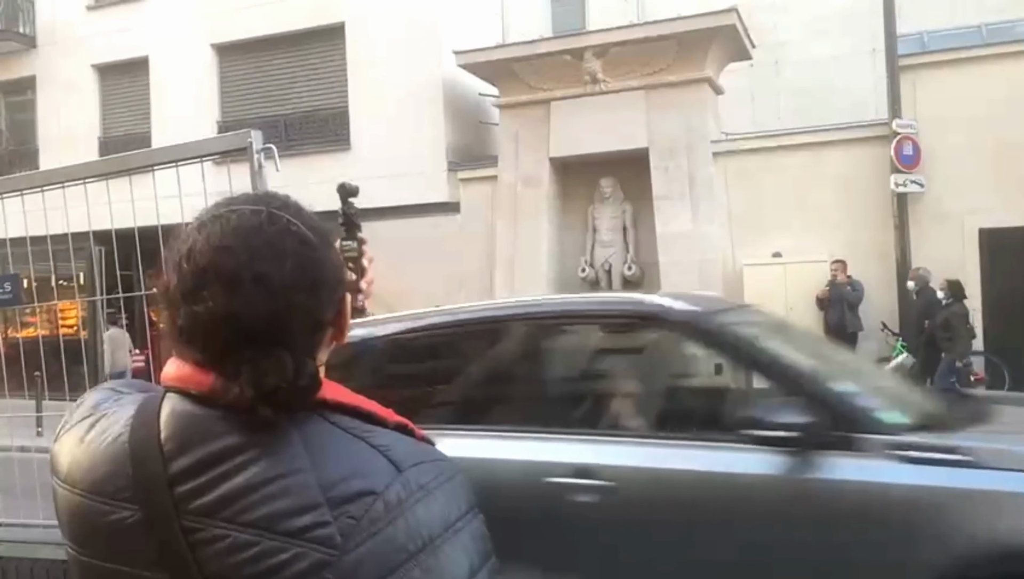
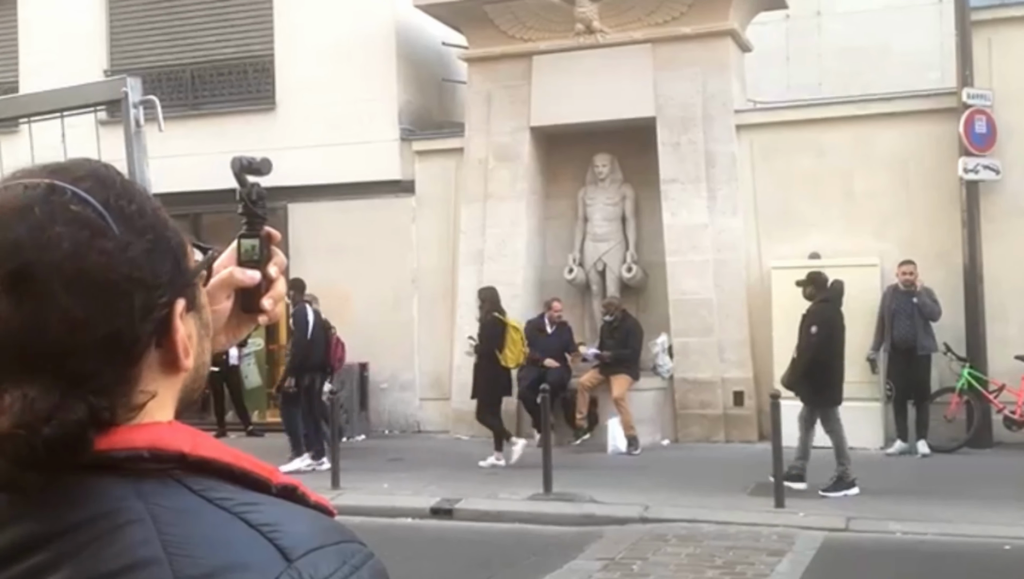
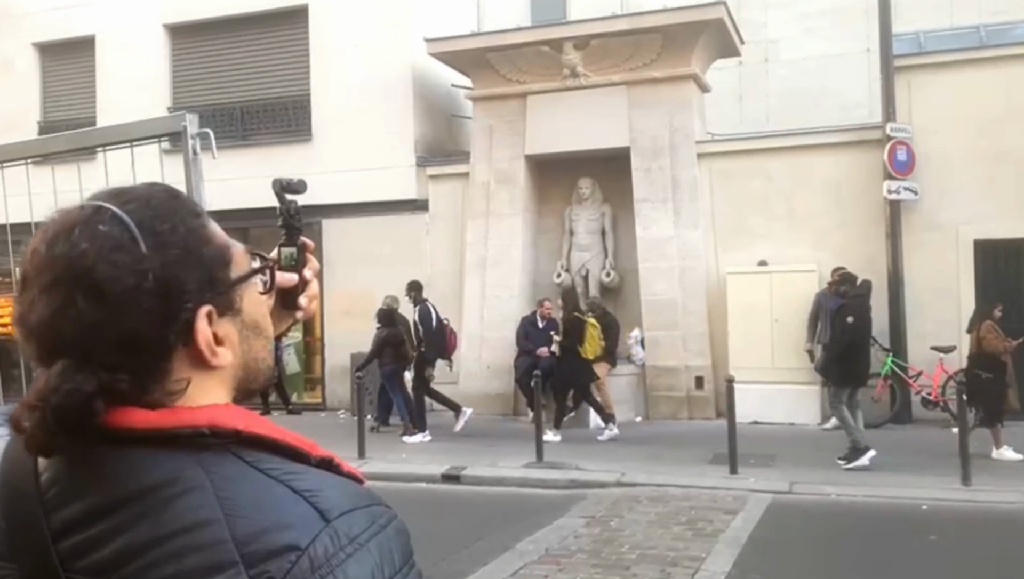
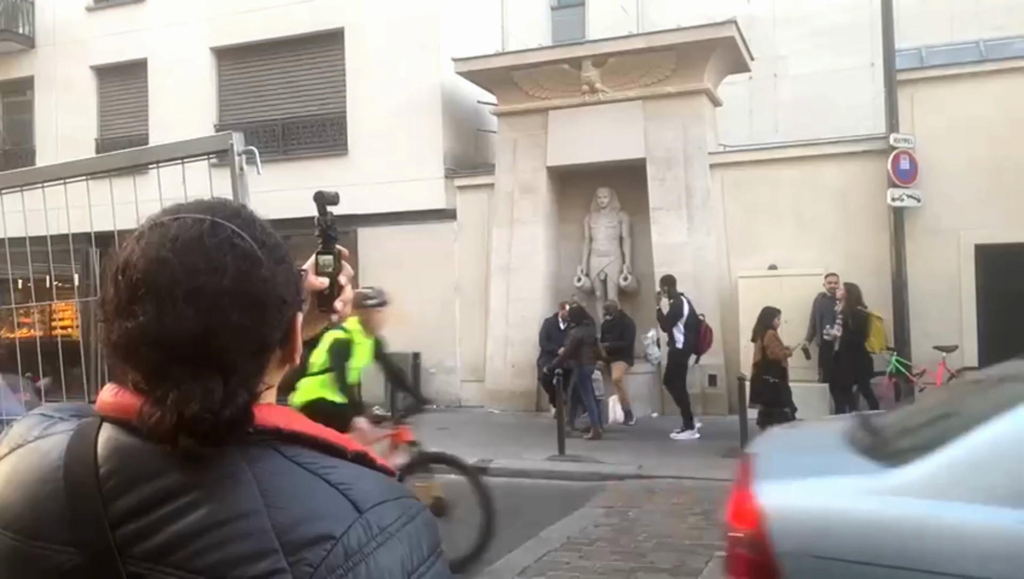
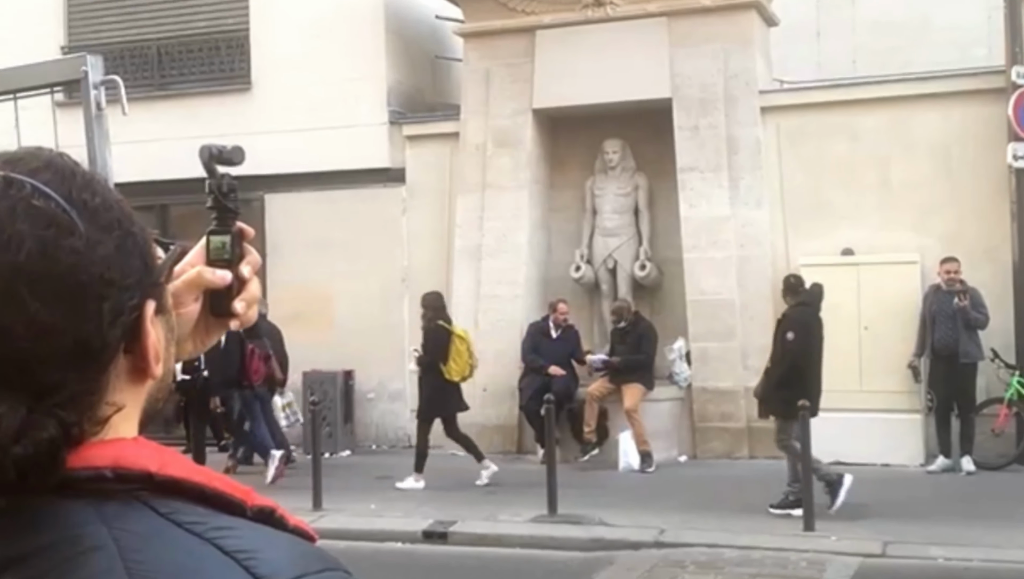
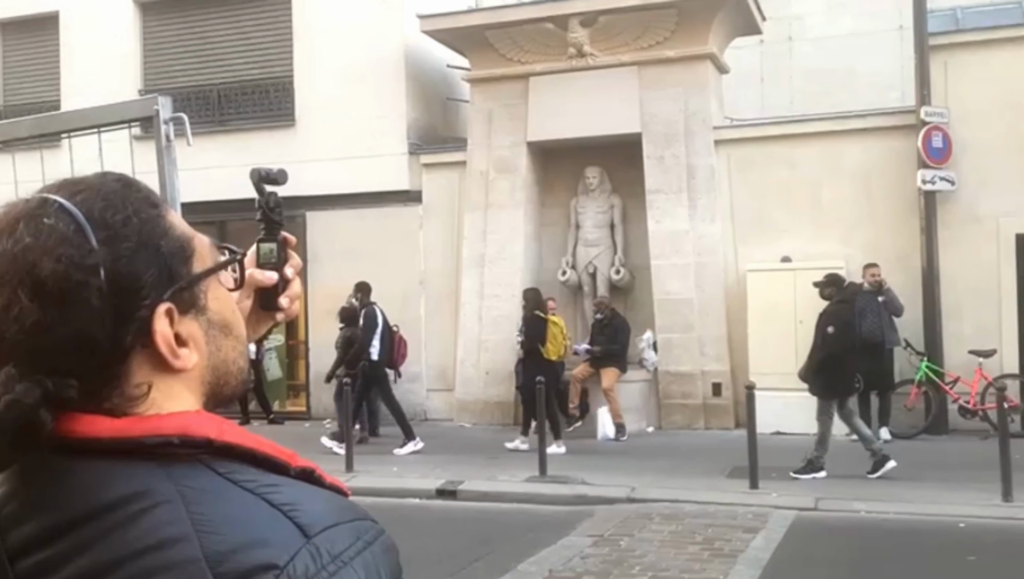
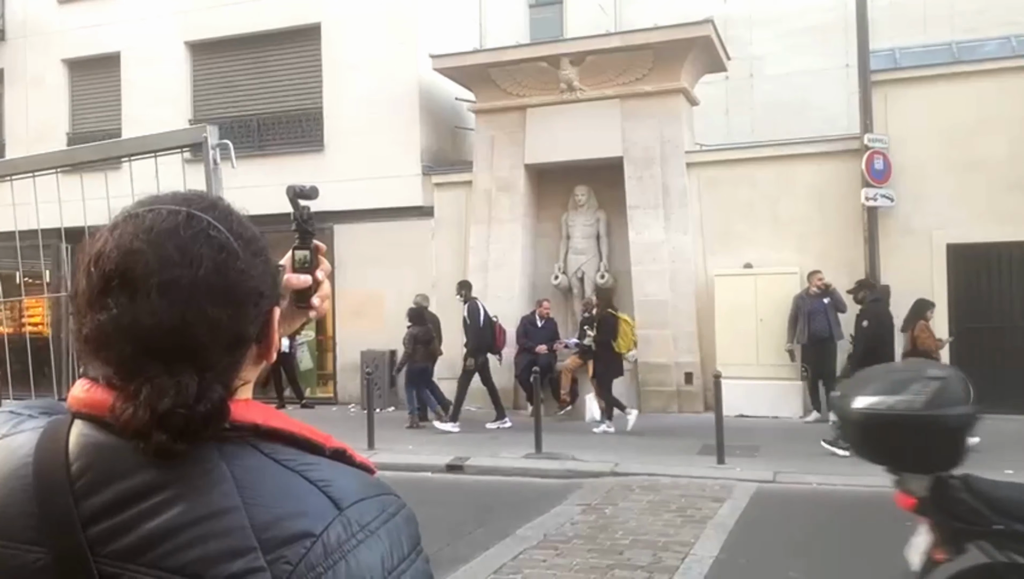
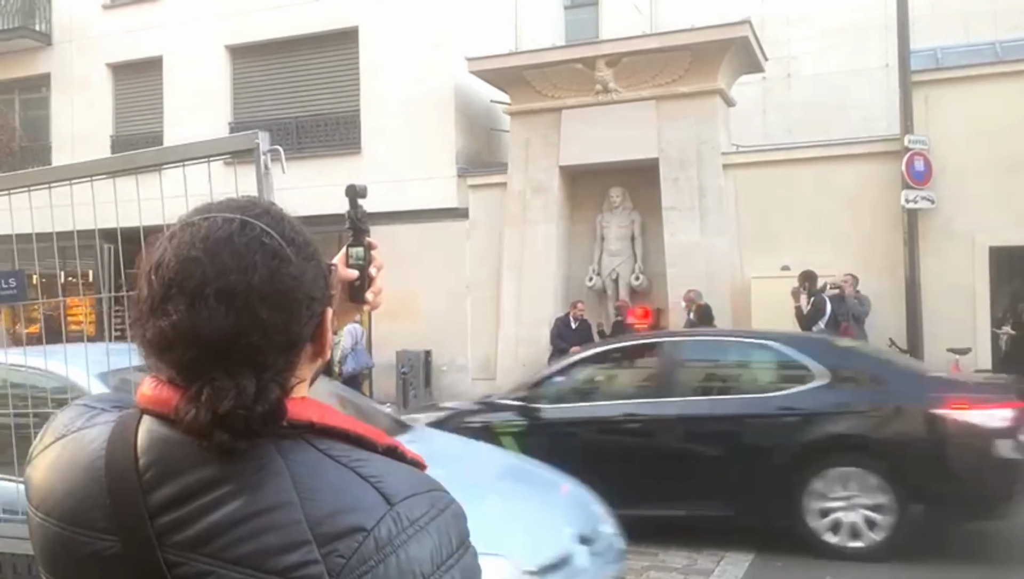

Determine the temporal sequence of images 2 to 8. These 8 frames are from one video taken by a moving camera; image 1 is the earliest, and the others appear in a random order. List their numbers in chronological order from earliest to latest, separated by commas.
8, 4, 7, 3, 6, 2, 5
